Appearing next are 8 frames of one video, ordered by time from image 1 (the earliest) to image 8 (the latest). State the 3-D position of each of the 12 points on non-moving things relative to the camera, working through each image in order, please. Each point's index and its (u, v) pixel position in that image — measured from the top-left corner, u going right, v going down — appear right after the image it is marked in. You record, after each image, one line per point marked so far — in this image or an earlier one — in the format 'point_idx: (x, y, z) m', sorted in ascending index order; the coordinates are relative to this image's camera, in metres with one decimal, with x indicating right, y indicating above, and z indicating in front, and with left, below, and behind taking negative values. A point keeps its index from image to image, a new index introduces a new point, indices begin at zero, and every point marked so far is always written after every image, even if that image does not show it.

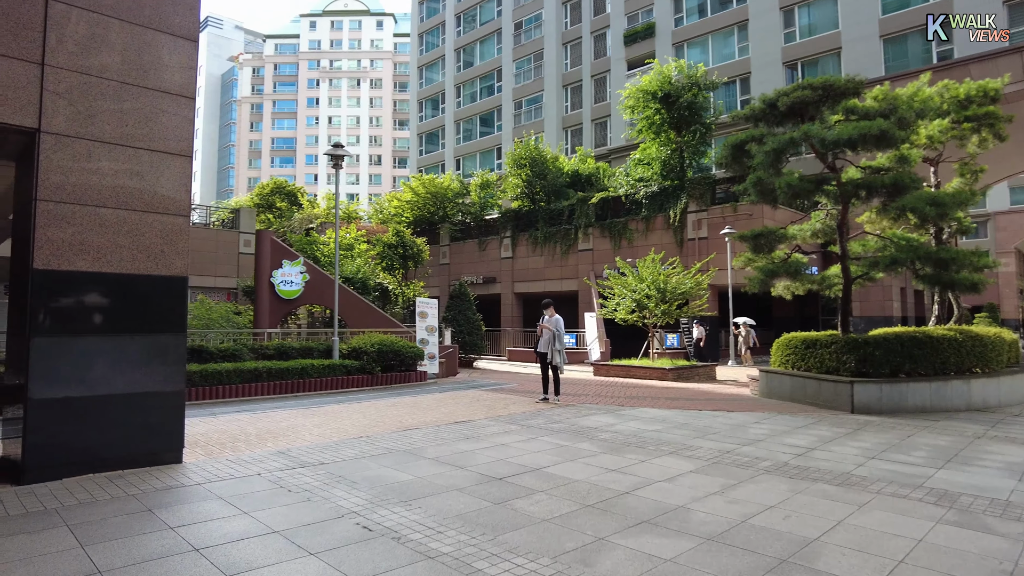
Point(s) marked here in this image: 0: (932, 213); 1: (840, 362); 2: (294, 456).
0: (+6.4, +1.2, +10.4) m
1: (+5.6, -1.3, +11.2) m
2: (-2.5, -1.9, +7.5) m
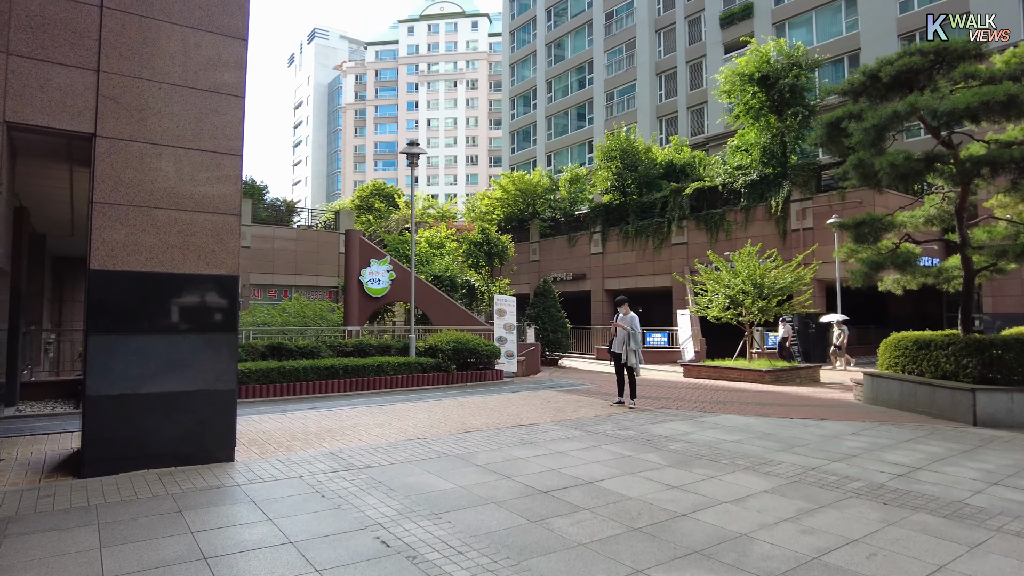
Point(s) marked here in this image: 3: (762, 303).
0: (+7.3, +1.3, +8.9) m
1: (+6.7, -1.2, +9.8) m
2: (-1.9, -1.9, +7.3) m
3: (+6.4, -0.4, +16.8) m
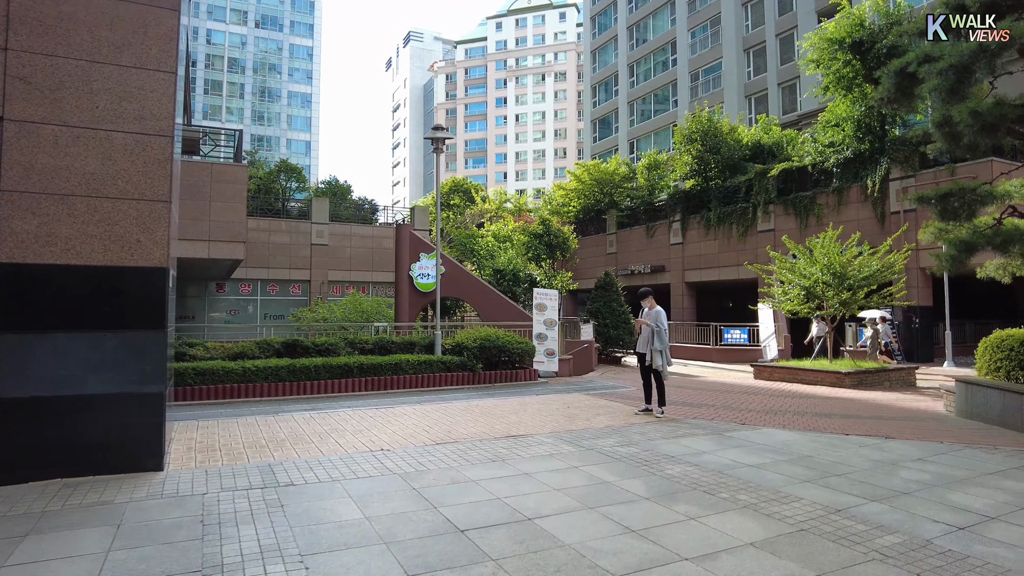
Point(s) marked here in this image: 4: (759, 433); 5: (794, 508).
0: (+7.0, +1.5, +6.5) m
1: (+6.5, -1.0, +7.6) m
2: (-2.3, -1.8, +6.4) m
3: (+7.4, -0.2, +14.5) m
4: (+3.0, -1.8, +8.0) m
5: (+2.2, -1.7, +5.2) m
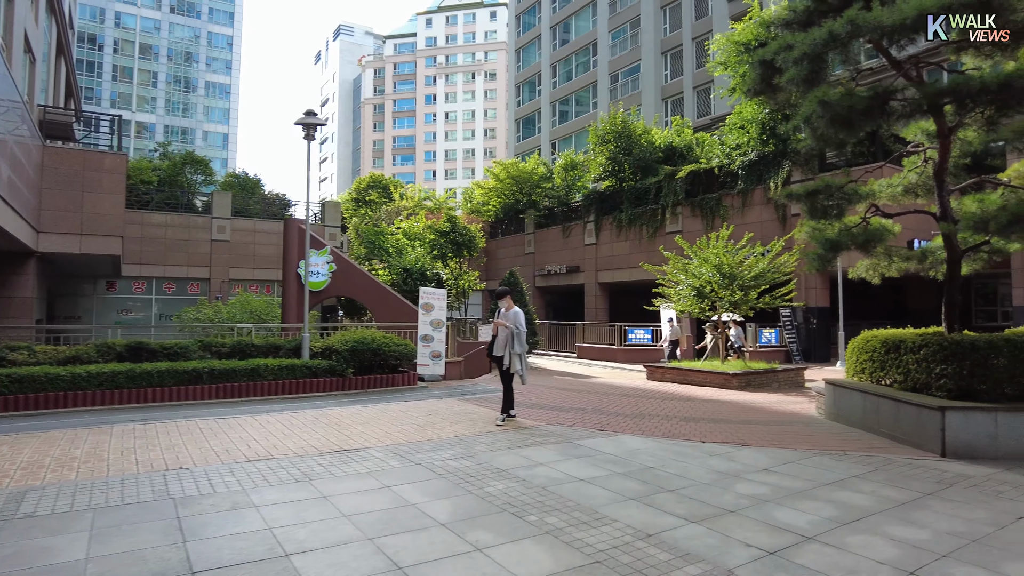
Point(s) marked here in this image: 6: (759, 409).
0: (+5.3, +1.5, +6.4) m
1: (+4.7, -1.0, +7.4) m
2: (-4.0, -1.8, +5.4) m
3: (+4.9, -0.2, +14.4) m
4: (+1.1, -1.7, +7.5) m
5: (+0.6, -1.7, +4.6) m
6: (+3.9, -1.9, +10.4) m
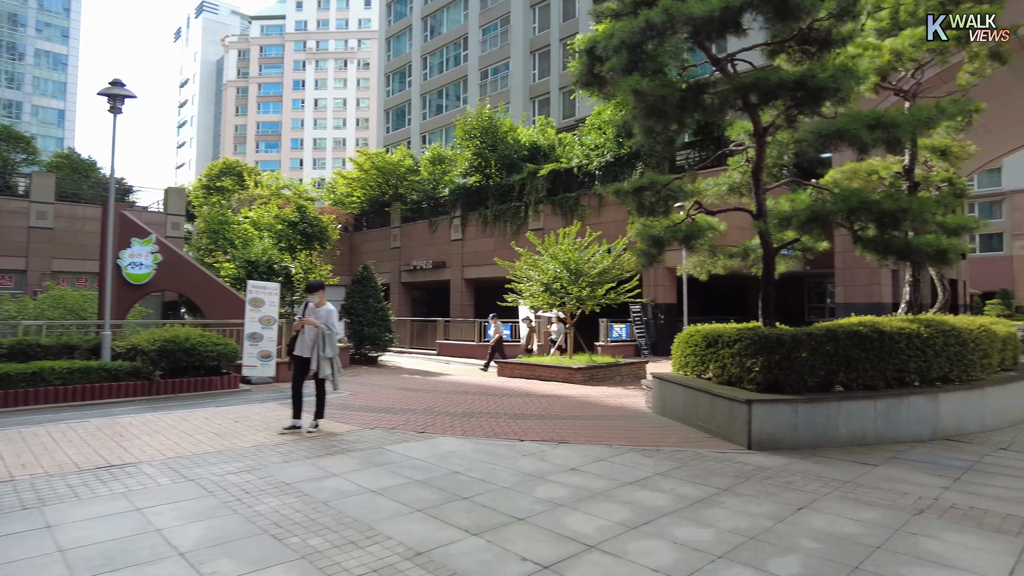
0: (+3.4, +1.5, +6.6) m
1: (+2.6, -0.9, +7.5) m
2: (-5.6, -1.6, +4.0) m
3: (+1.5, -0.1, +14.5) m
4: (-0.9, -1.7, +7.0) m
5: (-0.9, -1.6, +4.1) m
6: (+1.3, -1.8, +10.4) m
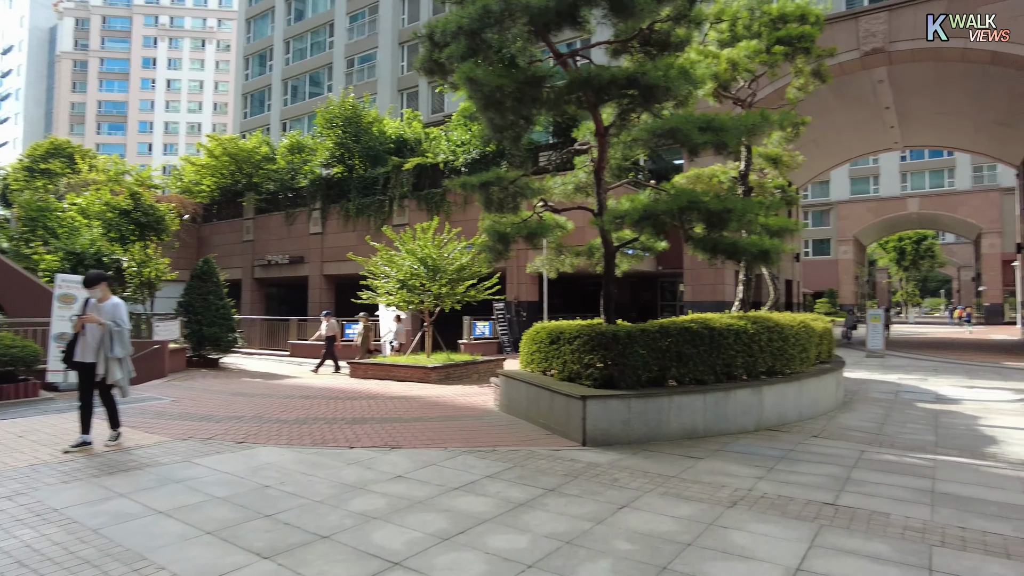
0: (+1.7, +1.6, +6.8) m
1: (+0.8, -0.9, +7.5) m
2: (-6.6, -1.6, +2.6) m
3: (-1.6, 0.0, +14.1) m
4: (-2.6, -1.6, +6.4) m
5: (-2.0, -1.6, +3.5) m
6: (-1.1, -1.8, +10.1) m
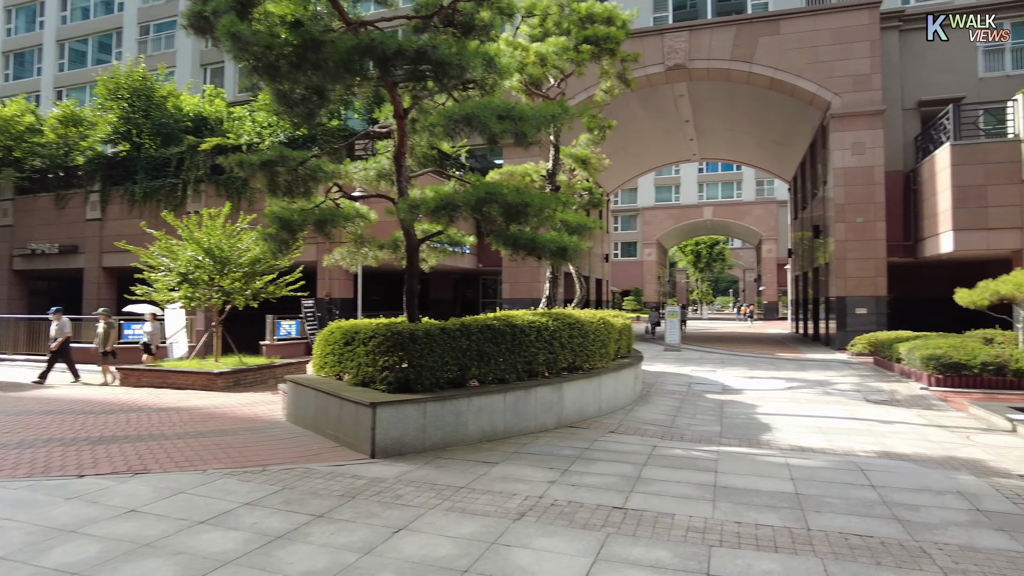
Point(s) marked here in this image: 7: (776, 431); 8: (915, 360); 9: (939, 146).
0: (-0.3, +1.6, +6.4) m
1: (-1.4, -0.9, +6.9) m
2: (-7.3, -1.5, +0.2) m
3: (-5.4, +0.1, +12.7) m
4: (-4.4, -1.5, +4.9) m
5: (-3.1, -1.5, +2.2) m
6: (-3.9, -1.7, +8.8) m
7: (+3.3, -1.8, +8.3) m
8: (+8.1, -1.5, +13.2) m
9: (+12.4, +4.1, +19.1) m
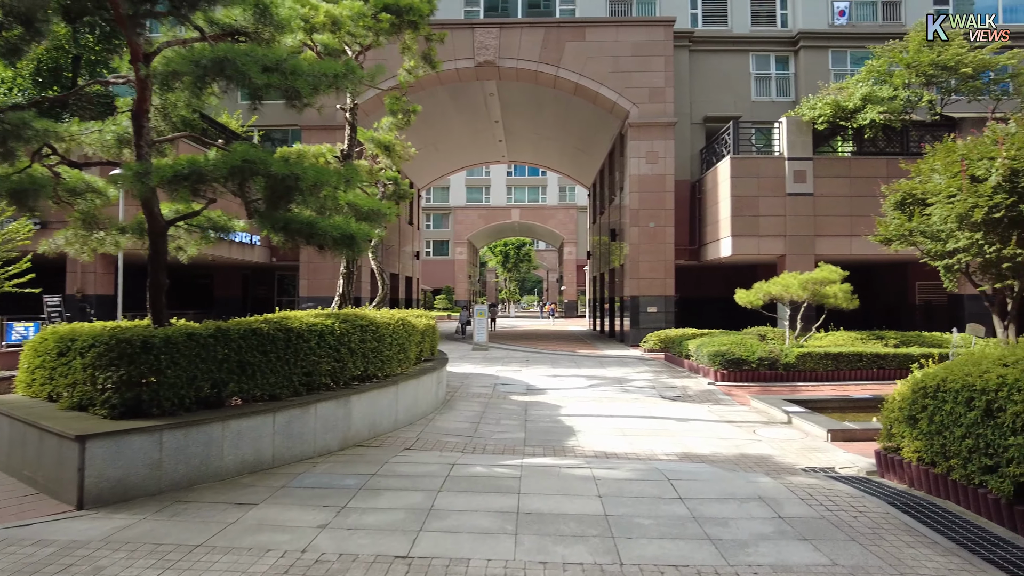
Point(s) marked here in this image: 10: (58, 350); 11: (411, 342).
0: (-2.1, +1.6, +5.1) m
1: (-3.3, -0.8, +5.2) m
2: (-7.1, -1.4, -2.8) m
3: (-8.7, +0.2, +9.7) m
4: (-5.6, -1.5, +2.5) m
5: (-3.7, -1.5, +0.3) m
6: (-6.2, -1.6, +6.5) m
7: (+0.8, -1.8, +7.9) m
8: (+4.0, -1.5, +14.0) m
9: (+6.6, +4.1, +20.8) m
10: (-4.0, -0.5, +5.8) m
11: (-1.3, -0.7, +8.6) m
